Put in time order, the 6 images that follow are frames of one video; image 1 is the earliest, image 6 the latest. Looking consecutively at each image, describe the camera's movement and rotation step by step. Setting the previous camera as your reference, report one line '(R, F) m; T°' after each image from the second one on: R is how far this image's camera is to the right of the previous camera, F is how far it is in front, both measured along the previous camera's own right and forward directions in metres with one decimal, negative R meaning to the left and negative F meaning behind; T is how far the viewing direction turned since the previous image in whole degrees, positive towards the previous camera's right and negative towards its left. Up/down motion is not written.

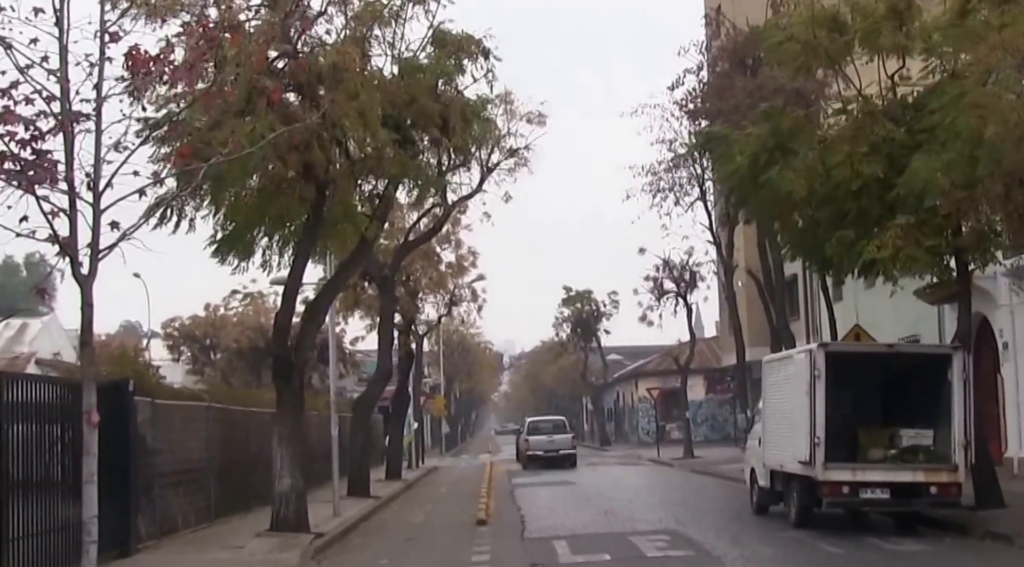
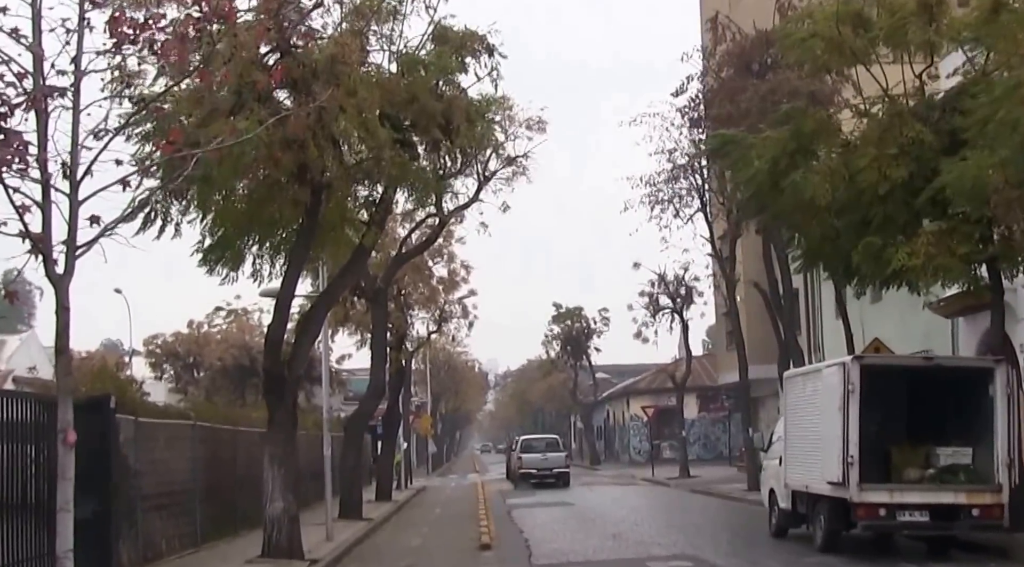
(-0.3, +1.1) m; +1°
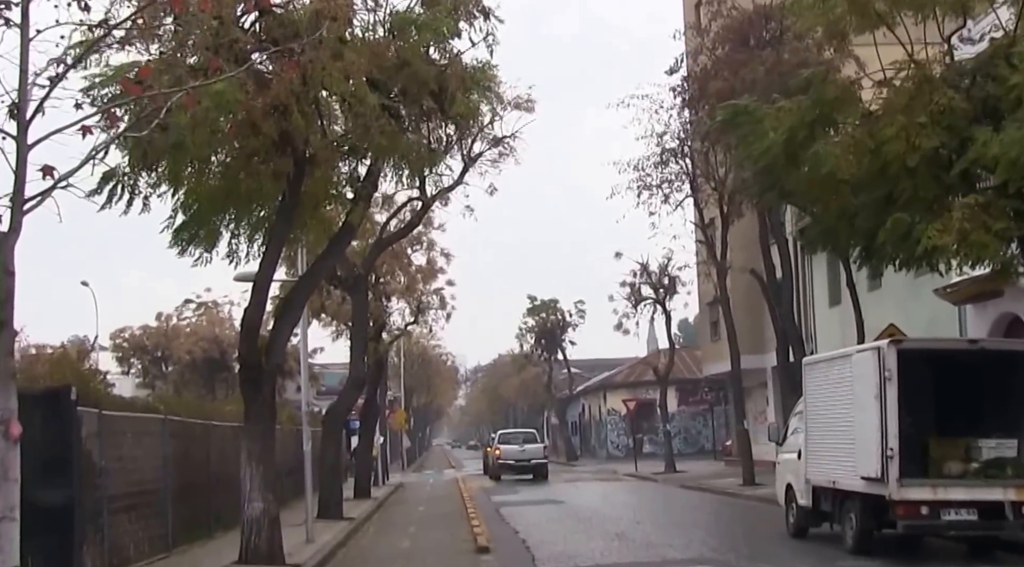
(-0.4, +1.4) m; +1°
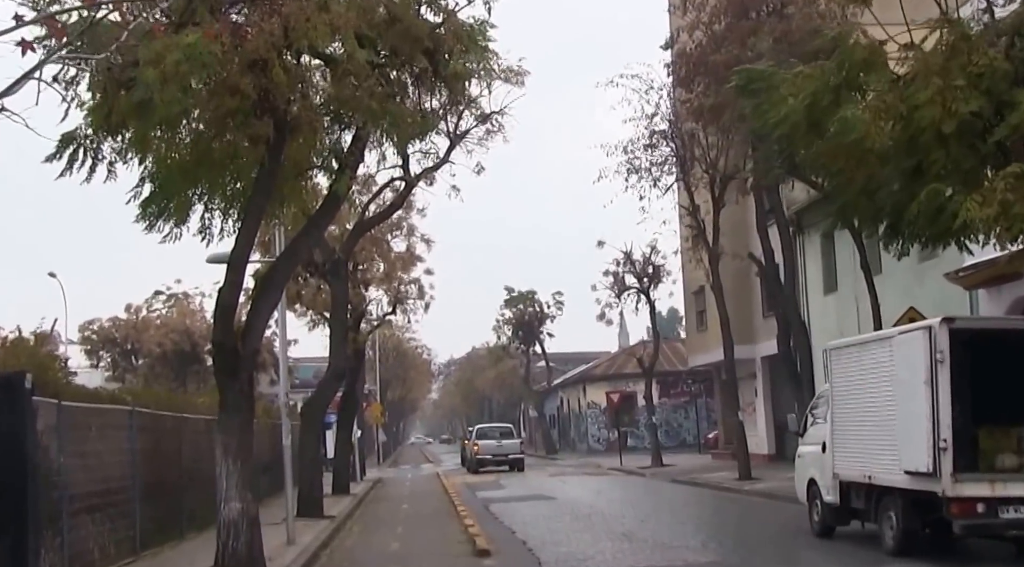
(-0.4, +1.4) m; +1°
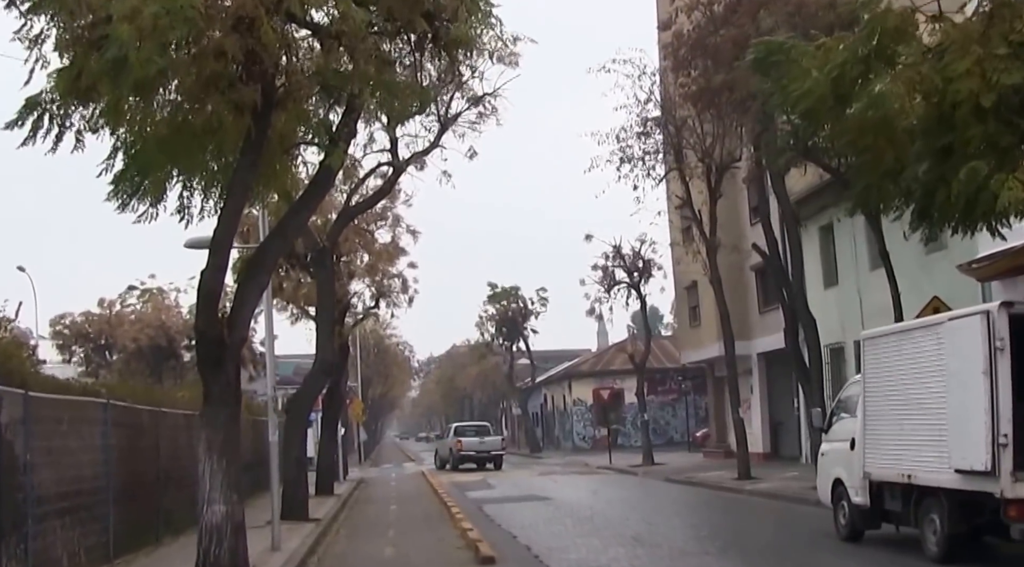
(-0.3, +1.2) m; +1°
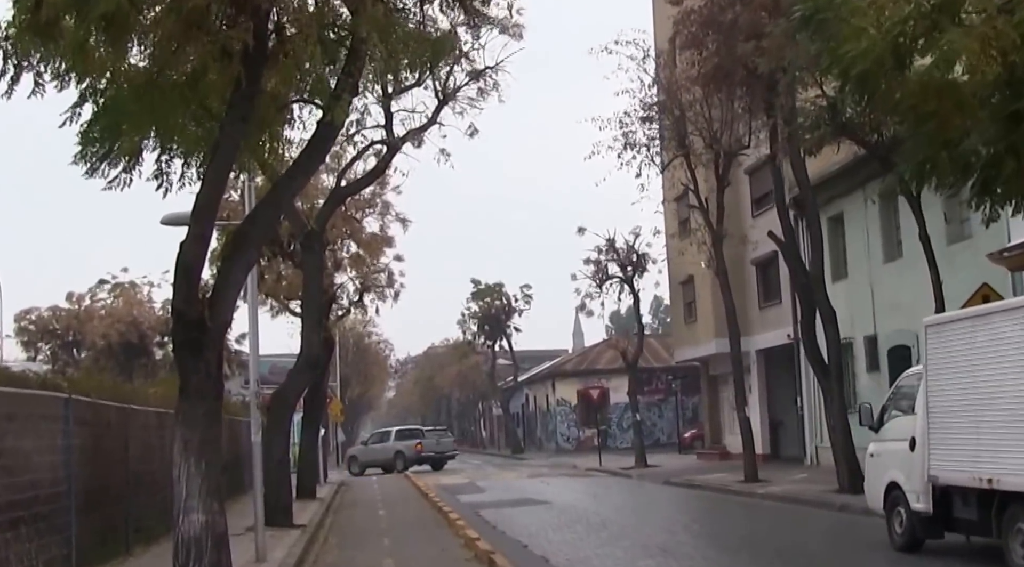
(-0.5, +1.7) m; +1°
